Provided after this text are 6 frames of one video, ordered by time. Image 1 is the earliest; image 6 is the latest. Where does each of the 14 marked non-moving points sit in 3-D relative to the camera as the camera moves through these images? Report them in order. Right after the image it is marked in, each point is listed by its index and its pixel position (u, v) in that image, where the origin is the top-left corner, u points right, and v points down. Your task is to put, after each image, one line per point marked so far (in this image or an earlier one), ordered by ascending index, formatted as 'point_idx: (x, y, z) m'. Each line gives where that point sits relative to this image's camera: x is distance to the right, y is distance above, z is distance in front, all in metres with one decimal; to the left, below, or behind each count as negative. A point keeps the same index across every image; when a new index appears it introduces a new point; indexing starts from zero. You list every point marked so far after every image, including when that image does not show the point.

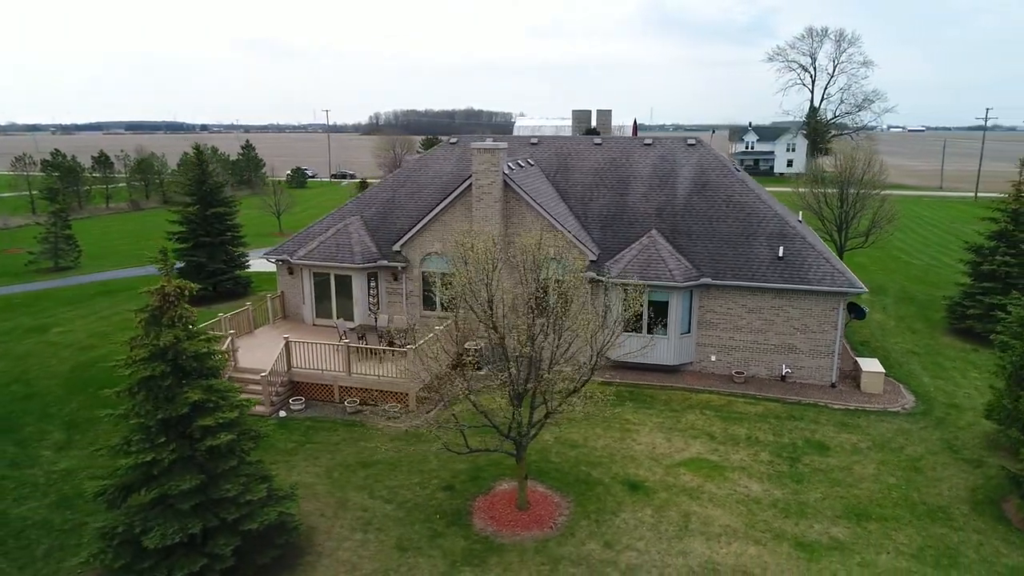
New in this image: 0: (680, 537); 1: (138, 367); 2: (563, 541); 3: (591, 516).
0: (+3.1, -4.6, +13.1) m
1: (-5.9, -1.2, +11.4) m
2: (+1.0, -4.6, +13.0) m
3: (+1.5, -4.4, +13.7) m
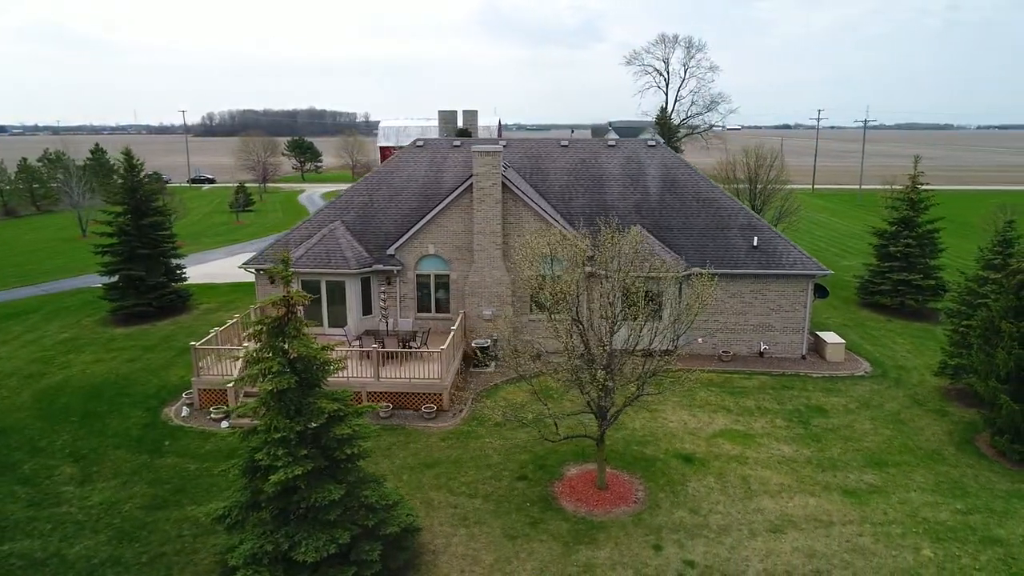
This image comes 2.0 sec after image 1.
0: (+4.9, -4.3, +14.7) m
1: (-3.8, -1.4, +11.1) m
2: (+2.8, -4.4, +14.1) m
3: (+3.2, -4.2, +15.0) m
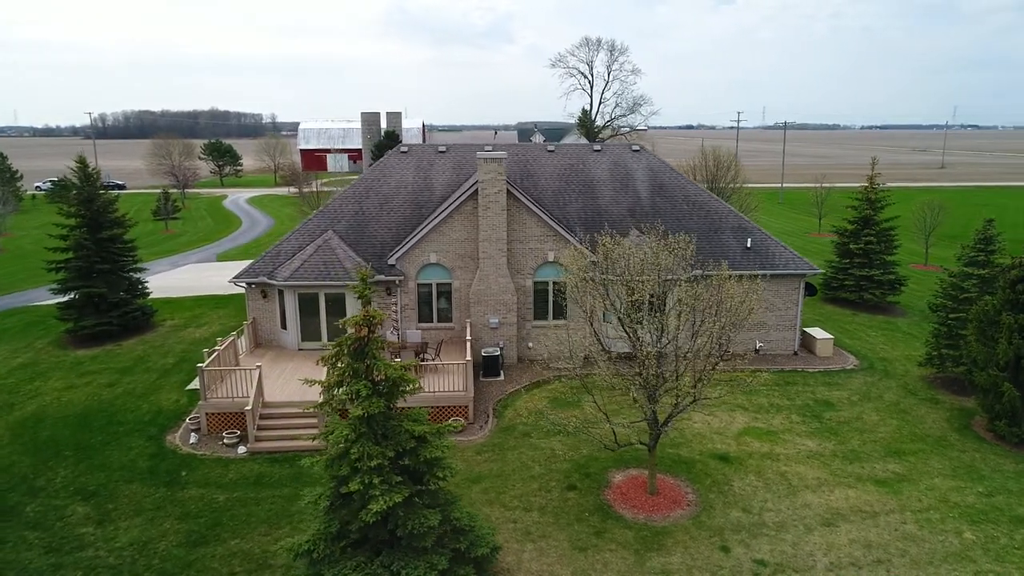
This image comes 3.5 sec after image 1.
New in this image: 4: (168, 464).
0: (+6.0, -4.3, +15.2) m
1: (-2.3, -1.7, +10.6) m
2: (+4.0, -4.5, +14.4) m
3: (+4.3, -4.3, +15.3) m
4: (-7.9, -4.0, +16.4) m
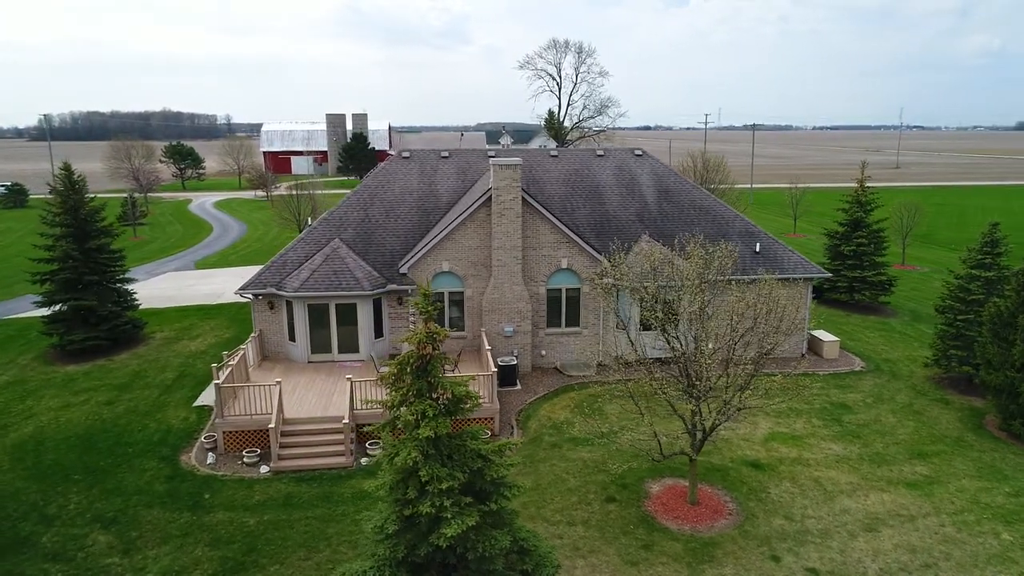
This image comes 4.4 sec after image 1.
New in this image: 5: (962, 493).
0: (+6.8, -4.5, +15.3) m
1: (-1.2, -2.0, +10.3) m
2: (+4.8, -4.7, +14.4) m
3: (+5.1, -4.5, +15.2) m
4: (-7.1, -4.3, +15.7) m
5: (+9.8, -4.5, +15.6) m
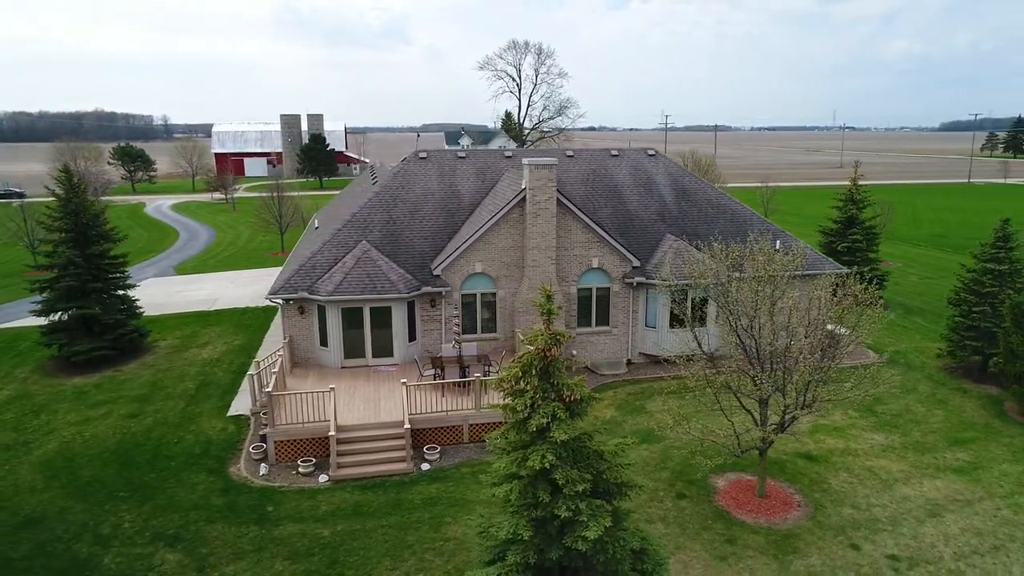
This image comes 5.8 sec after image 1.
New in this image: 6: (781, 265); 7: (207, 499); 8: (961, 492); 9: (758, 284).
0: (+8.3, -4.4, +15.8) m
1: (+0.6, -2.0, +10.2) m
2: (+6.4, -4.6, +14.7) m
3: (+6.6, -4.4, +15.6) m
4: (-5.6, -4.4, +15.1) m
5: (+11.2, -4.3, +16.3) m
6: (+5.8, +0.5, +15.2) m
7: (-6.5, -4.5, +15.1) m
8: (+9.8, -4.5, +15.6) m
9: (+5.1, +0.1, +14.7) m
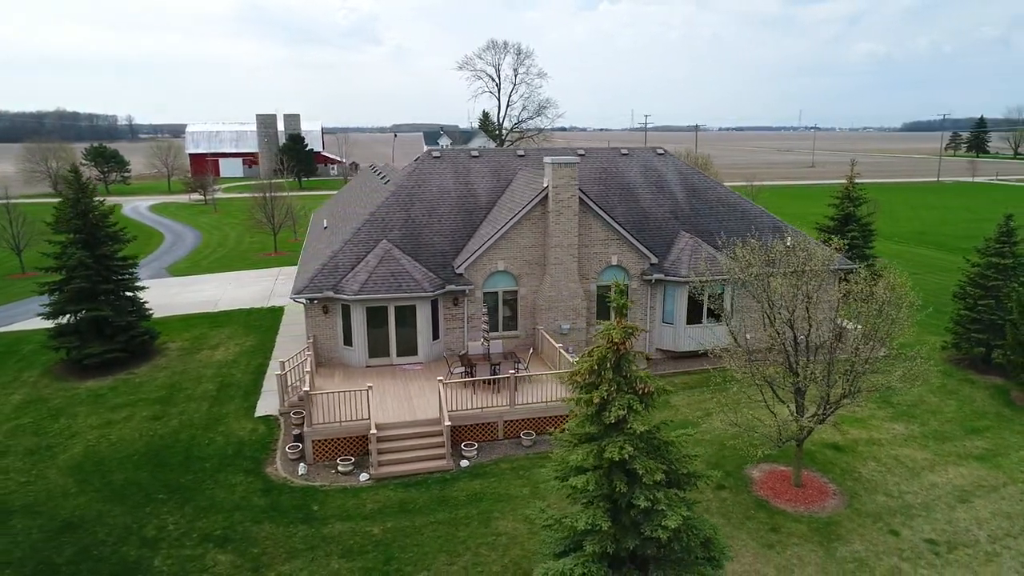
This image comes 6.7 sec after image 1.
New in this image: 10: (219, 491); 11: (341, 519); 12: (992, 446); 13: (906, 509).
0: (+9.2, -4.2, +16.3) m
1: (+1.7, -1.9, +10.4) m
2: (+7.3, -4.5, +15.1) m
3: (+7.5, -4.2, +16.0) m
4: (-4.7, -4.4, +15.1) m
5: (+12.1, -4.1, +16.9) m
6: (+6.6, +0.6, +15.6) m
7: (-5.5, -4.4, +15.1) m
8: (+10.7, -4.3, +16.2) m
9: (+6.0, +0.2, +15.1) m
10: (-6.3, -4.4, +15.4) m
11: (-3.4, -4.6, +14.3) m
12: (+11.8, -3.9, +17.6) m
13: (+8.2, -4.6, +14.9) m
